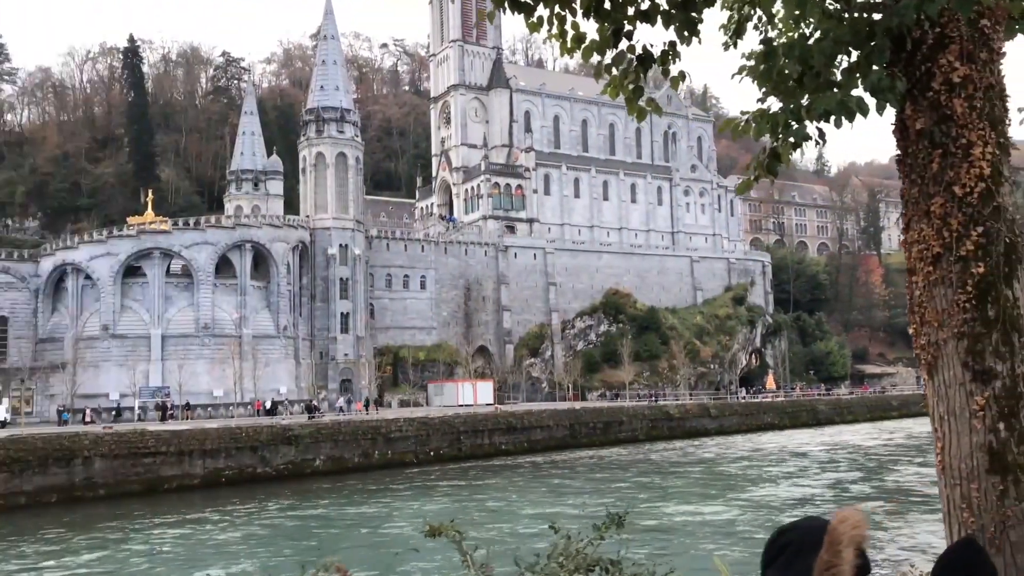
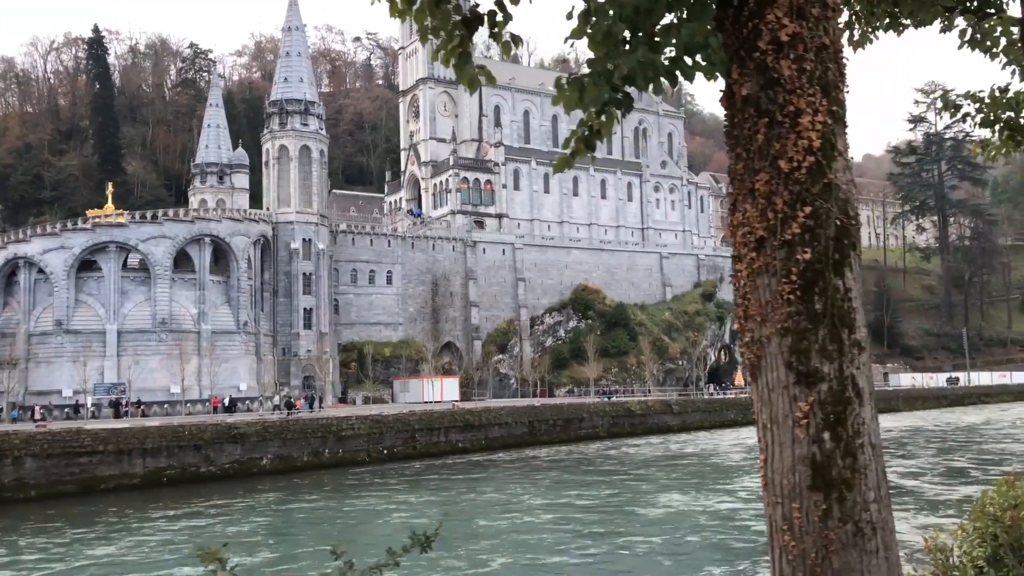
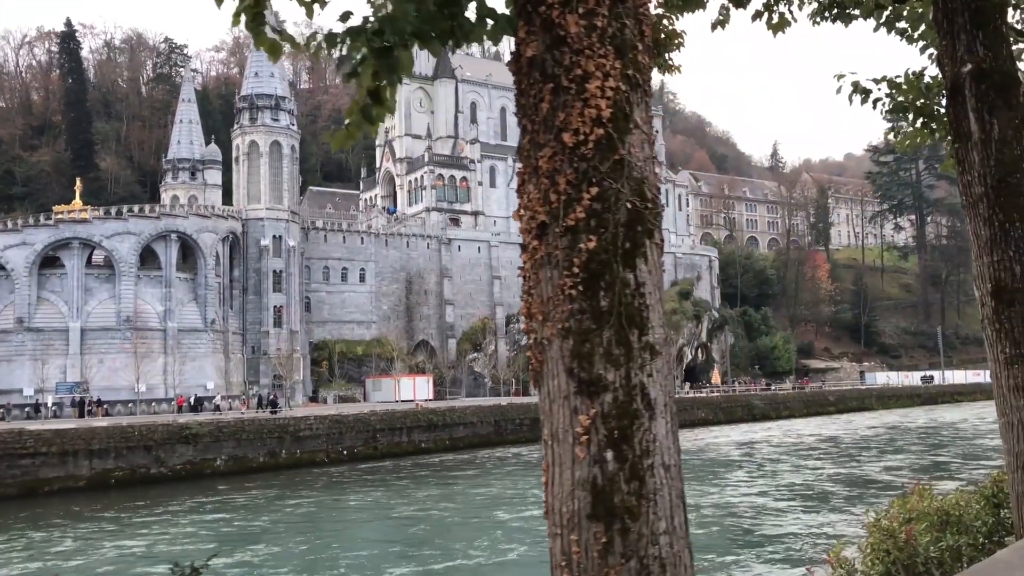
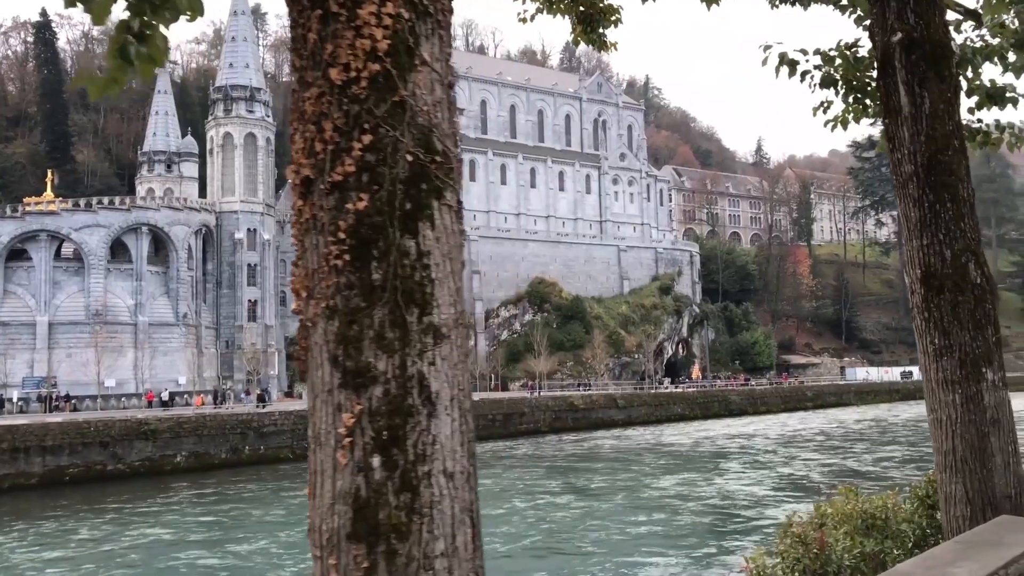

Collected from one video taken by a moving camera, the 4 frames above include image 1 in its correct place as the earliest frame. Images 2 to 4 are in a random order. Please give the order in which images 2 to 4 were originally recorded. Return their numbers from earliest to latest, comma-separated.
2, 3, 4
